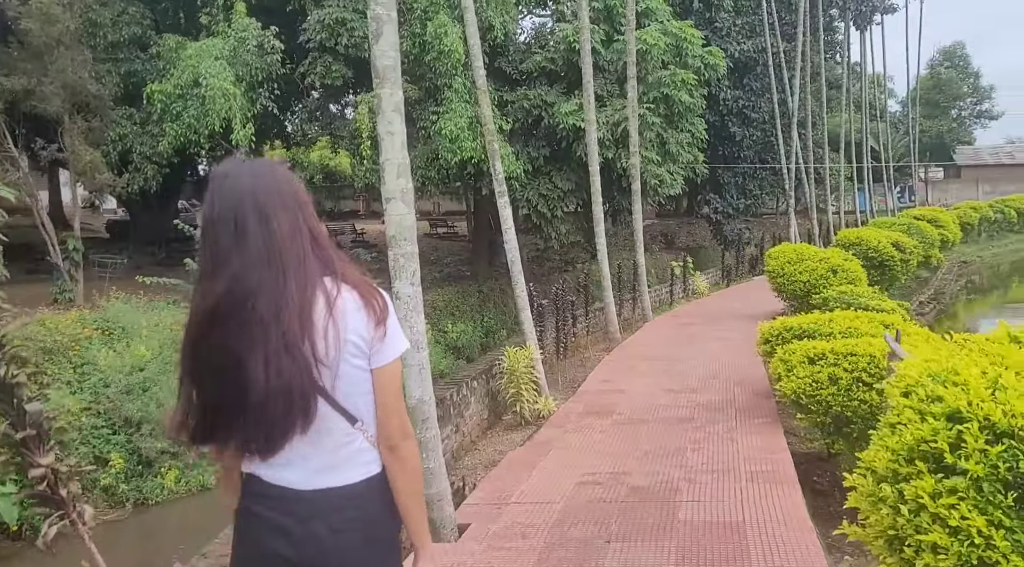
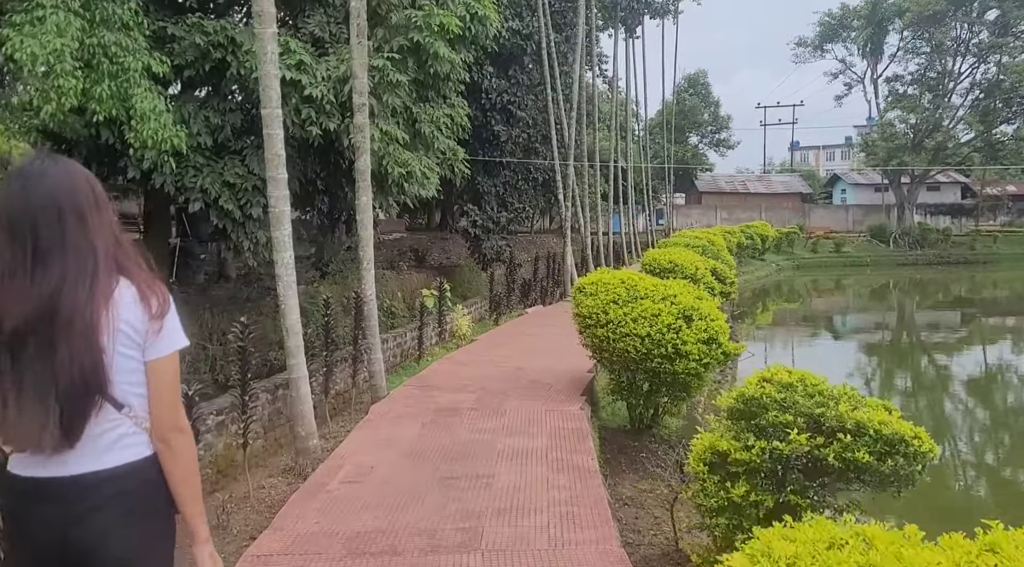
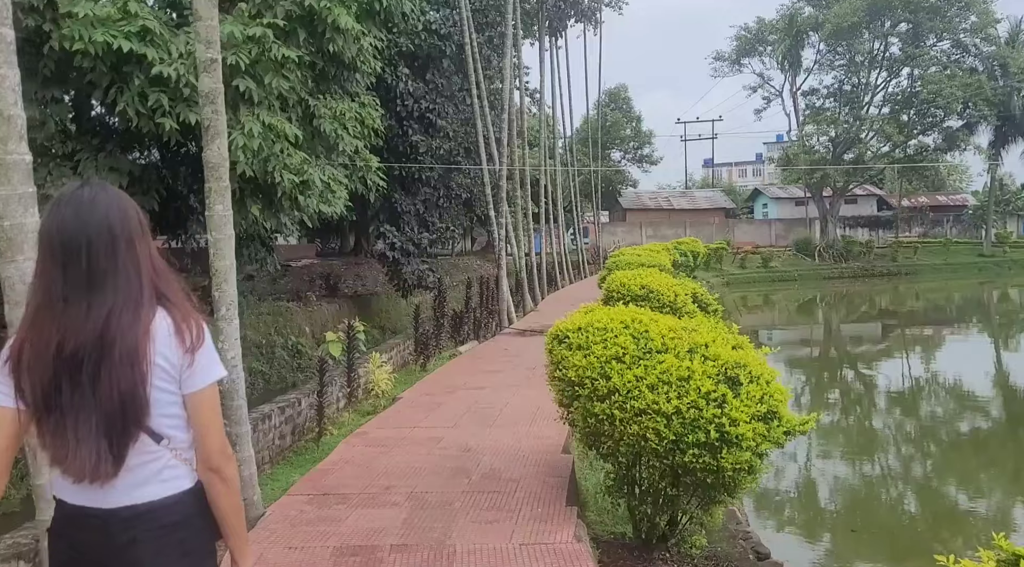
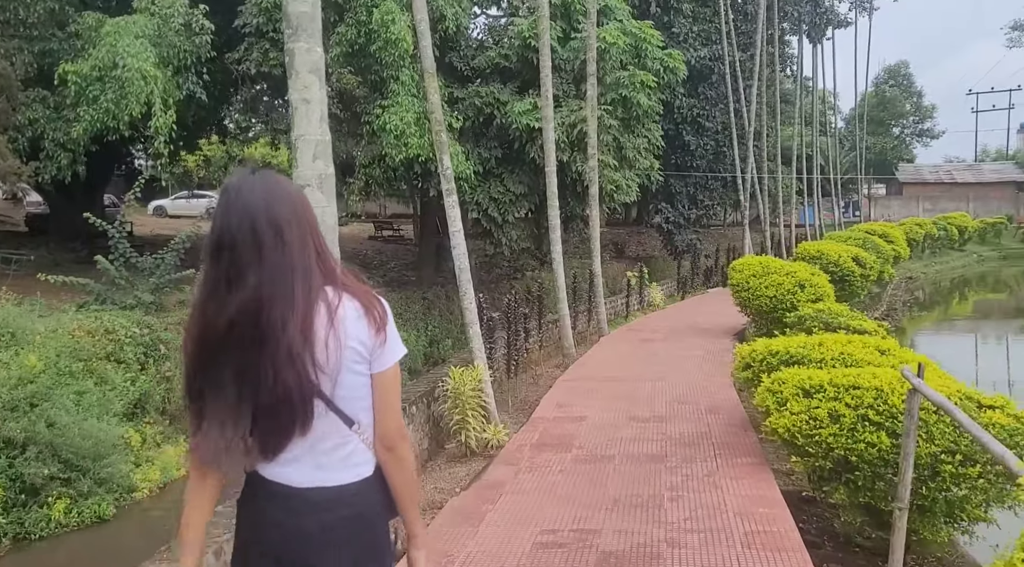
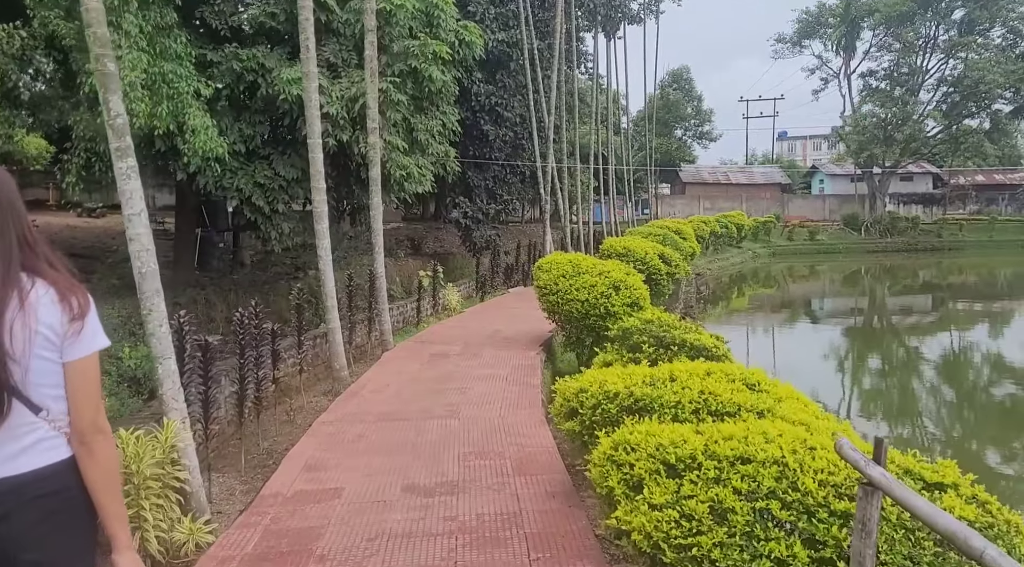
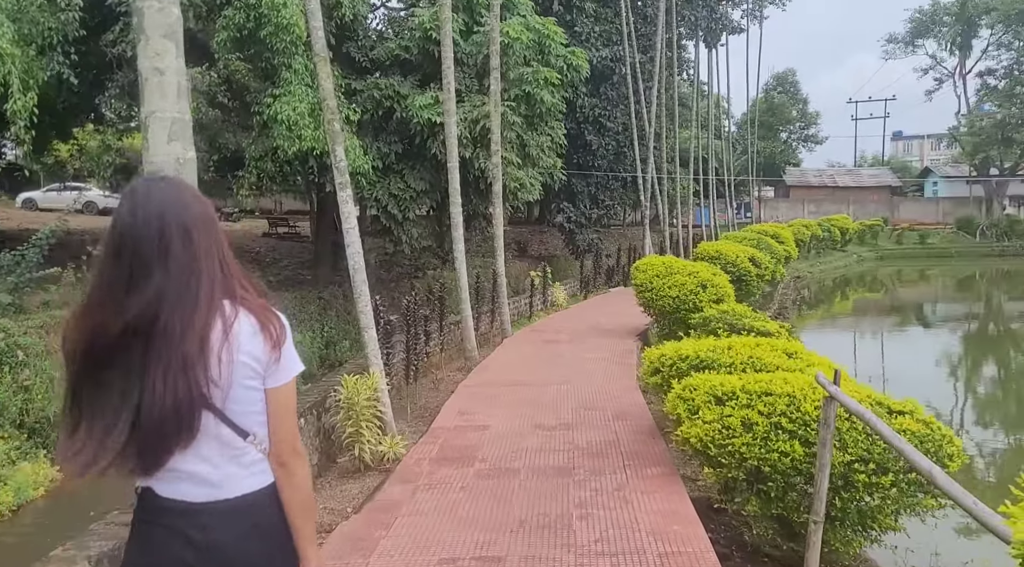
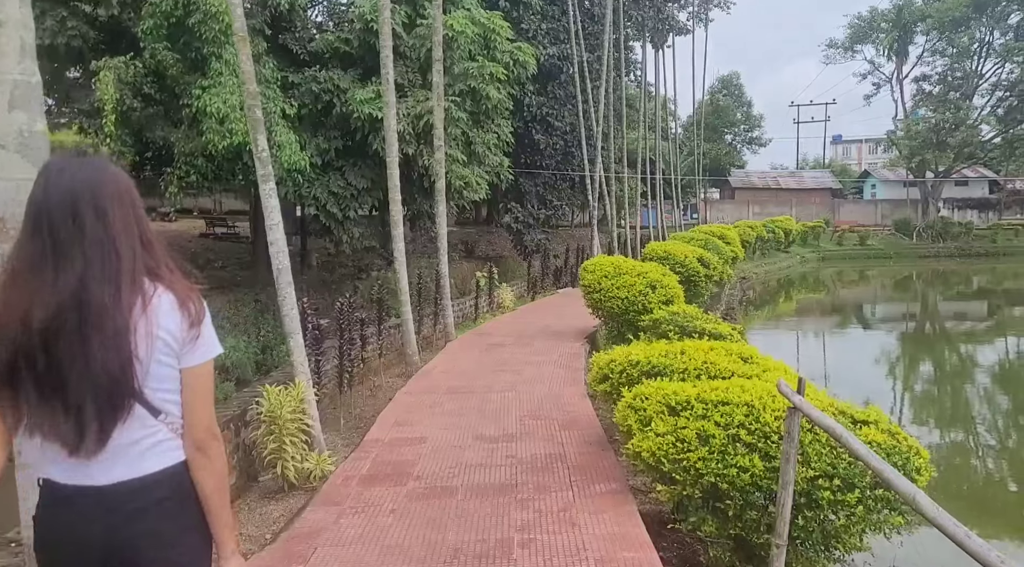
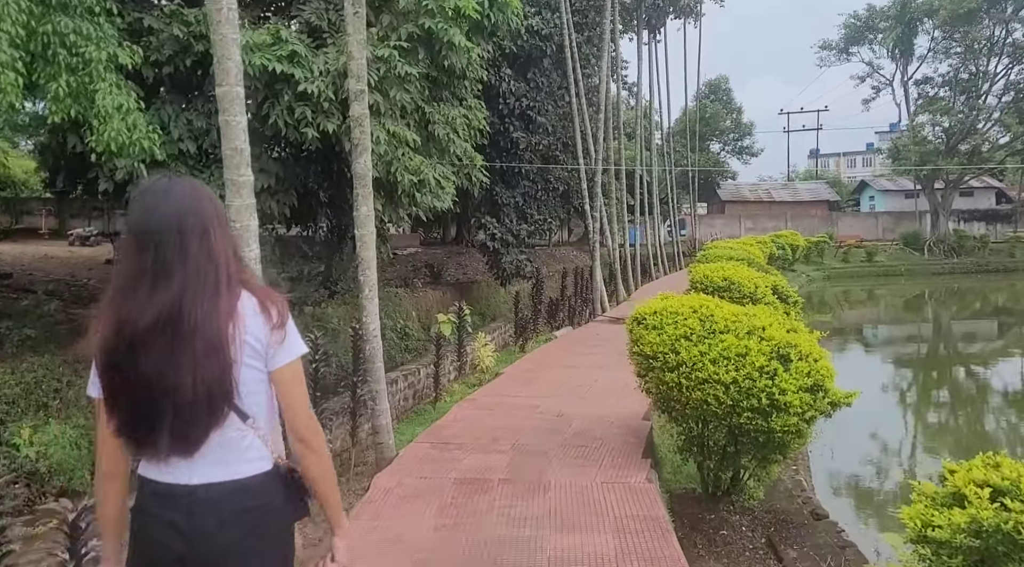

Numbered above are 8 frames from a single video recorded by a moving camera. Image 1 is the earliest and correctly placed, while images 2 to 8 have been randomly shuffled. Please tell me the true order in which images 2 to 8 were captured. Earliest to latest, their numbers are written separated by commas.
4, 6, 7, 5, 2, 8, 3
